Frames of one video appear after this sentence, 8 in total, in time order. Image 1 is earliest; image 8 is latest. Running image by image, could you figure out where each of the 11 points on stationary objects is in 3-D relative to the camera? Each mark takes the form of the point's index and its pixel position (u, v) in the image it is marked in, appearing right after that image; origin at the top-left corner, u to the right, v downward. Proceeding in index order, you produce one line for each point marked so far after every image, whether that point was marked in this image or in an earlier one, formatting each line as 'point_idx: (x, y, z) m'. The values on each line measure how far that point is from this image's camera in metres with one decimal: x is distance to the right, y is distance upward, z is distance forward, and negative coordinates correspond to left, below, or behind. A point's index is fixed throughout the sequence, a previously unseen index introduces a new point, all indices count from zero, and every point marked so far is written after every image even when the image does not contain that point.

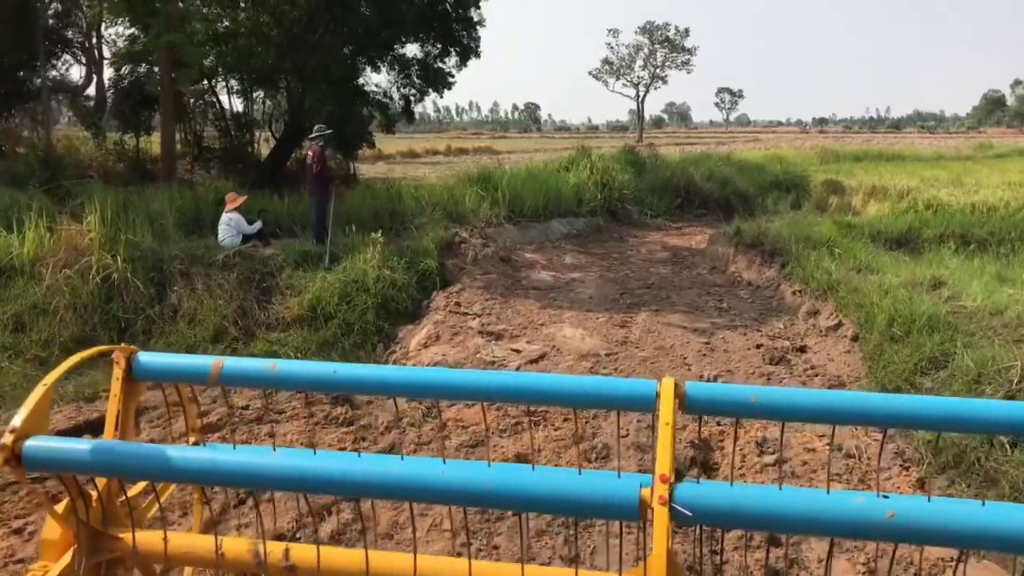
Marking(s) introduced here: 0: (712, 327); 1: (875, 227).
0: (+1.6, -0.3, +7.8) m
1: (+4.5, +0.7, +12.0) m
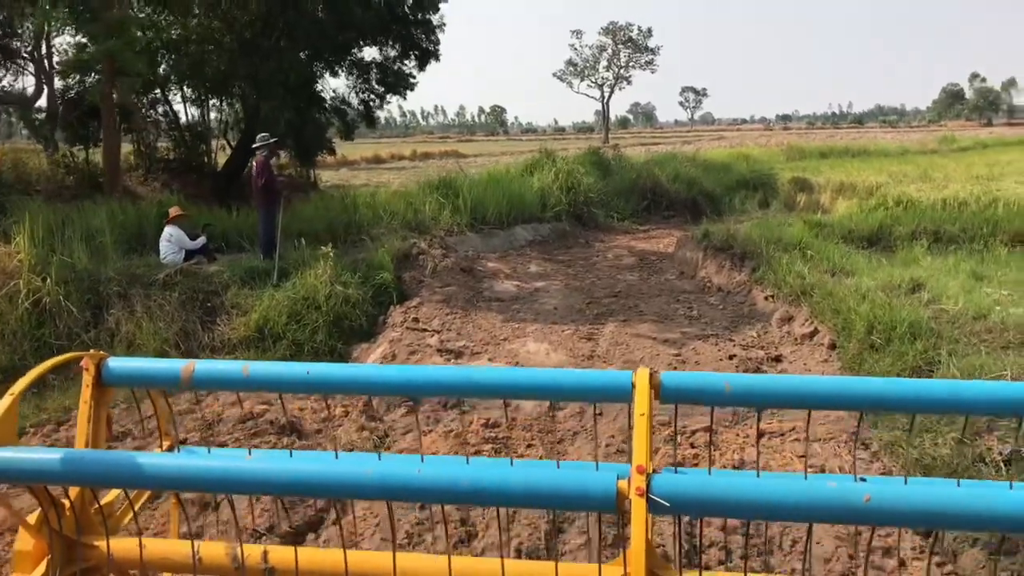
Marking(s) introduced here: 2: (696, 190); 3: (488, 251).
0: (+1.3, -0.4, +7.4) m
1: (+4.0, +0.7, +11.7) m
2: (+3.1, +1.6, +16.1) m
3: (-0.3, +0.4, +11.0) m
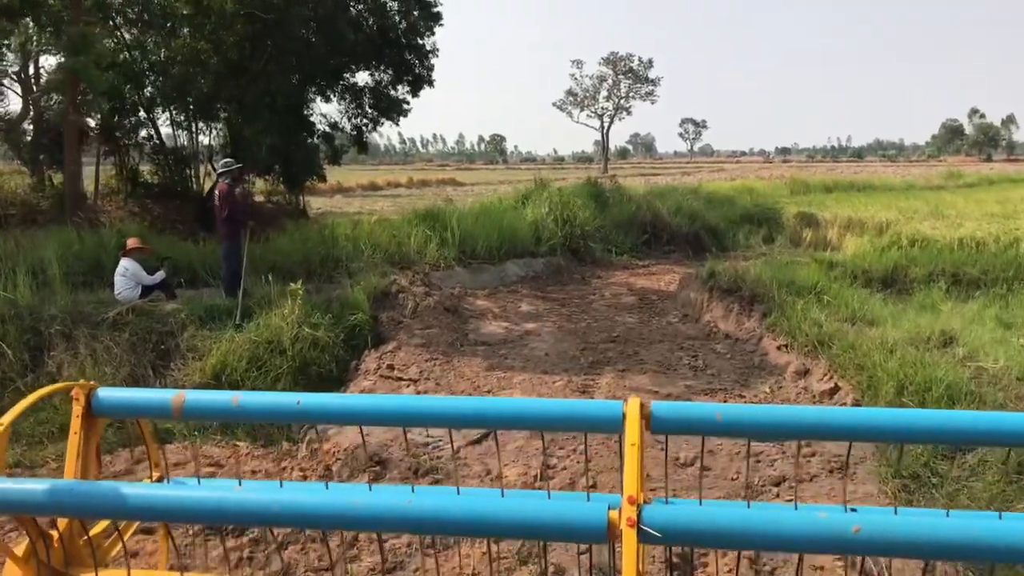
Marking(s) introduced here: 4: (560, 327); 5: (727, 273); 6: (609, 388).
0: (+1.2, -0.7, +6.6) m
1: (+3.9, +0.2, +11.0) m
2: (+3.0, +1.0, +15.4) m
3: (-0.4, 0.0, +10.2) m
4: (+0.4, -0.3, +8.6) m
5: (+2.0, +0.1, +8.9) m
6: (+0.7, -0.7, +6.7) m
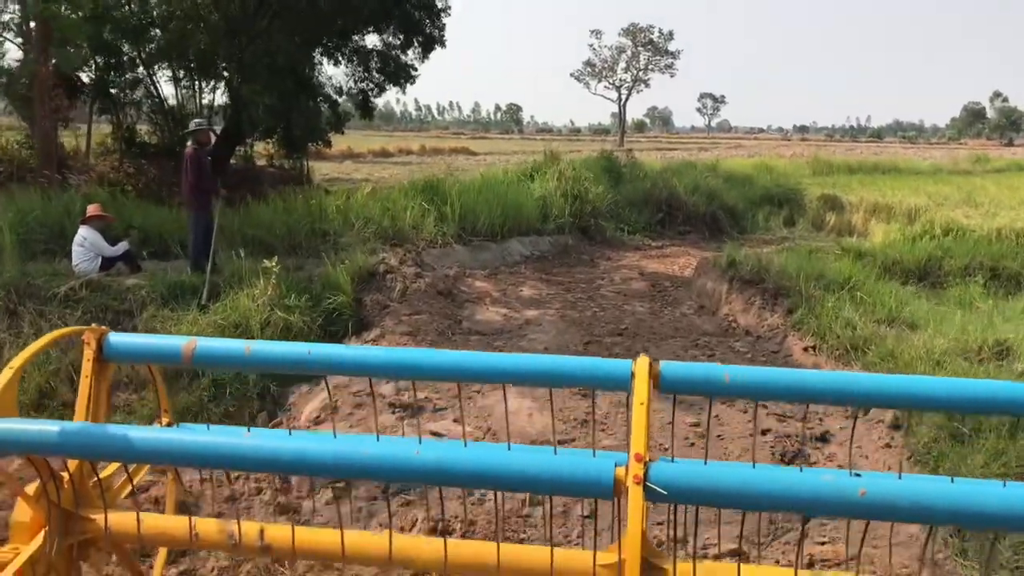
0: (+1.1, -0.7, +5.9) m
1: (+3.9, +0.3, +10.2) m
2: (+3.1, +1.3, +14.6) m
3: (-0.4, +0.2, +9.5) m
4: (+0.4, -0.2, +7.9) m
5: (+2.0, +0.2, +8.1) m
6: (+0.6, -0.6, +5.9) m
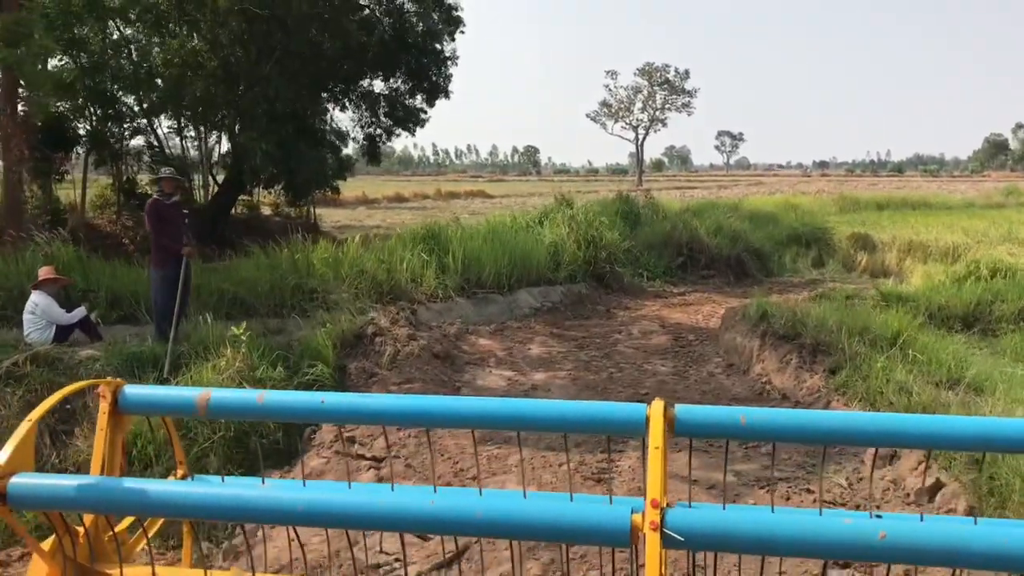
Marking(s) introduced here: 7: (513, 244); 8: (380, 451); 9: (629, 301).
0: (+1.1, -1.0, +5.0) m
1: (+4.0, -0.1, +9.3) m
2: (+3.2, +0.6, +13.8) m
3: (-0.3, -0.3, +8.7) m
4: (+0.5, -0.7, +7.0) m
5: (+2.0, -0.2, +7.3) m
6: (+0.6, -1.0, +5.1) m
7: (0.0, +0.4, +10.0) m
8: (-0.7, -0.9, +5.4) m
9: (+1.3, -0.1, +10.8) m
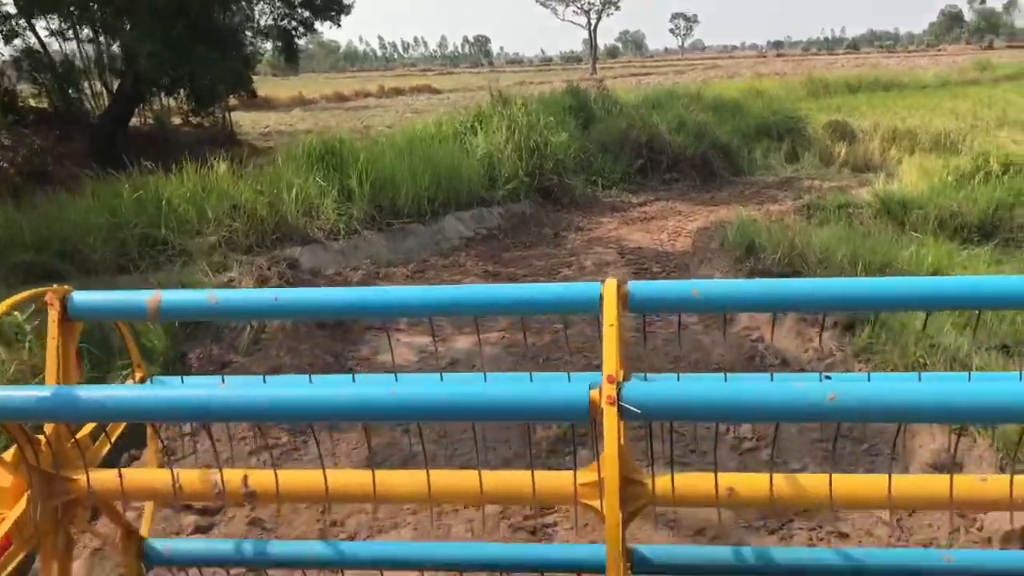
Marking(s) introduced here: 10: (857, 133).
0: (+0.8, -0.8, +3.5) m
1: (+3.4, +0.6, +7.7) m
2: (+2.4, +1.8, +12.0) m
3: (-0.8, +0.2, +7.0) m
4: (0.0, -0.3, +5.4) m
5: (+1.5, +0.2, +5.6) m
6: (+0.3, -0.8, +3.5) m
7: (-0.6, +1.1, +8.2) m
8: (-1.1, -0.8, +3.7) m
9: (+0.6, +0.6, +9.1) m
10: (+4.7, +2.1, +13.2) m
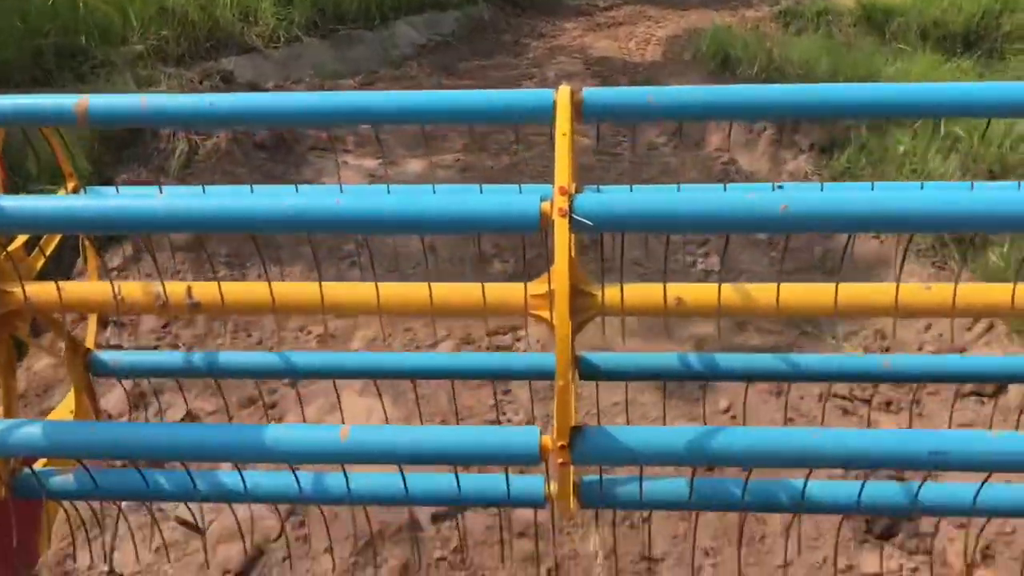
0: (+0.6, -0.3, +3.3) m
1: (+3.1, +2.0, +7.3) m
2: (+1.9, +4.0, +11.2) m
3: (-1.1, +1.4, +6.4) m
4: (-0.2, +0.6, +5.0) m
5: (+1.3, +1.2, +5.2) m
6: (+0.1, -0.2, +3.3) m
7: (-1.0, +2.5, +7.4) m
8: (-1.3, -0.2, +3.4) m
9: (+0.3, +2.3, +8.5) m
10: (+4.2, +4.6, +12.4) m
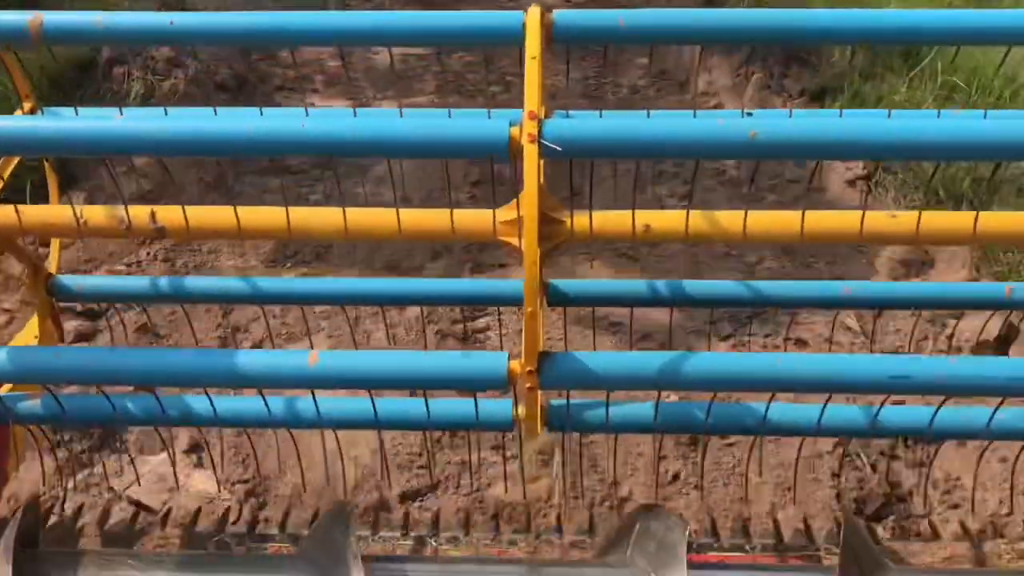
0: (+0.5, -0.2, +3.3) m
1: (+2.9, +2.4, +7.1) m
2: (+1.6, +4.8, +10.9) m
3: (-1.3, +1.8, +6.2) m
4: (-0.4, +0.9, +4.9) m
5: (+1.1, +1.5, +5.1) m
6: (0.0, -0.1, +3.3) m
7: (-1.2, +3.0, +7.2) m
8: (-1.3, 0.0, +3.4) m
9: (0.0, +2.8, +8.3) m
10: (+3.8, +5.4, +12.1) m
